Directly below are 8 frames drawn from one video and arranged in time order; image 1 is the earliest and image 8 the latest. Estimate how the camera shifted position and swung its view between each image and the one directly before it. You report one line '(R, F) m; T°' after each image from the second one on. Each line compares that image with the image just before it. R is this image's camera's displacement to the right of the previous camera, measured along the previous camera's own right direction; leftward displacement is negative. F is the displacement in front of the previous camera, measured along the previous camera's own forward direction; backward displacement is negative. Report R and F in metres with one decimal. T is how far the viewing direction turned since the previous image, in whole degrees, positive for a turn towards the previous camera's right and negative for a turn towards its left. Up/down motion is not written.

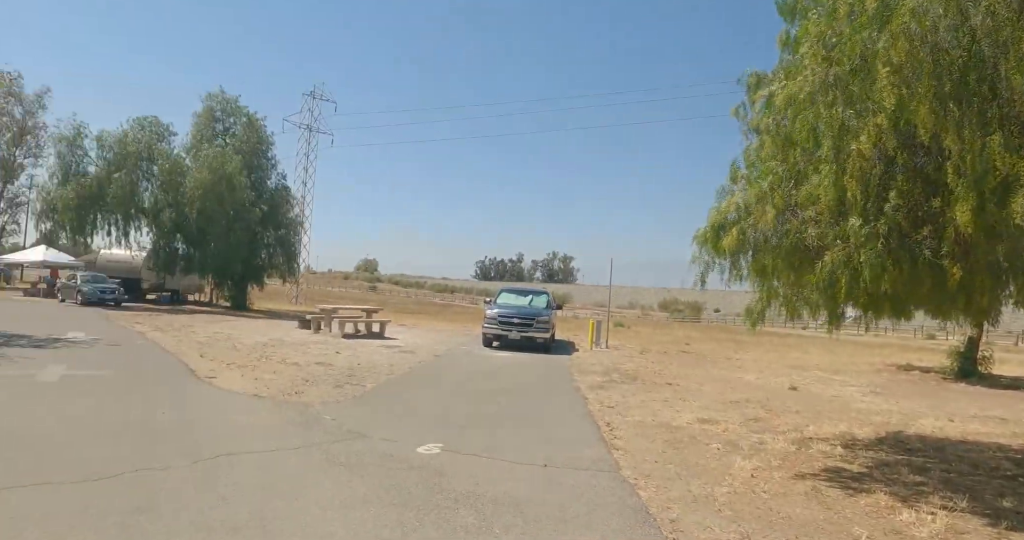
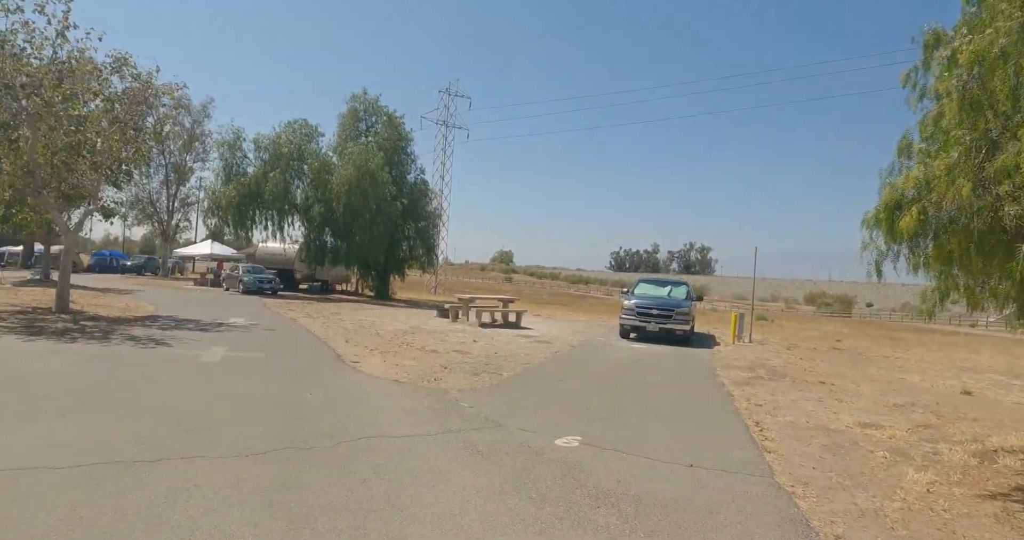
(-0.1, +0.3) m; -12°
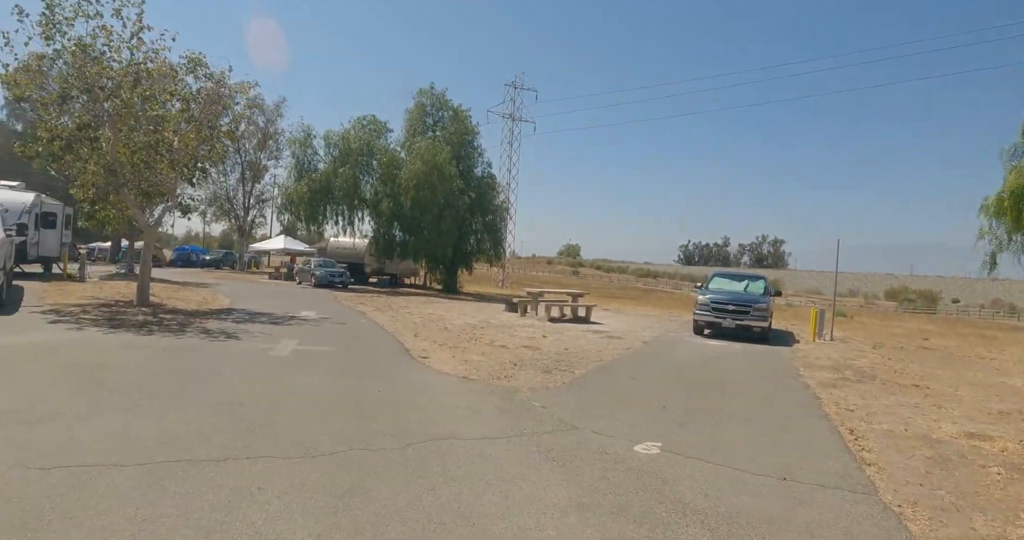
(-0.1, +0.4) m; -6°
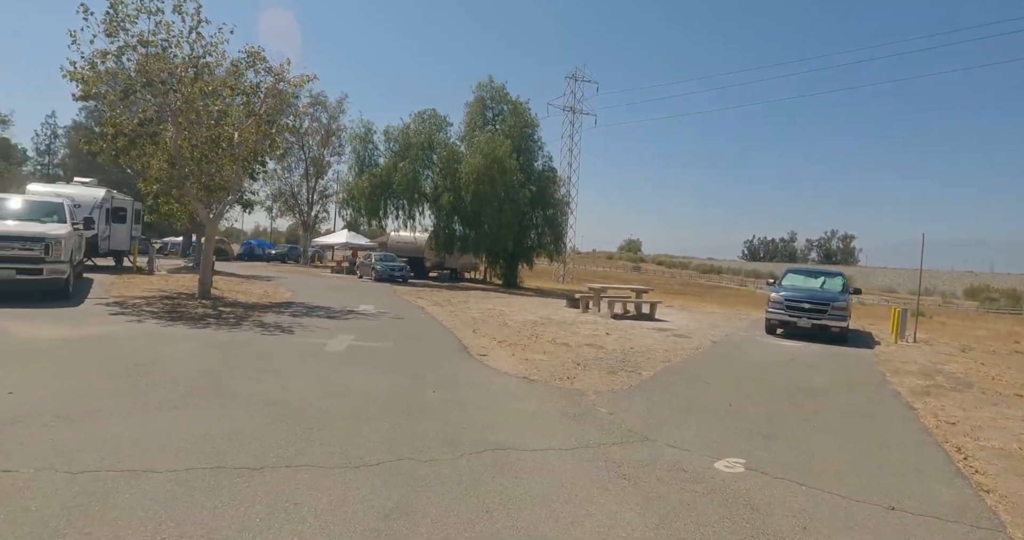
(-0.1, +0.7) m; -5°
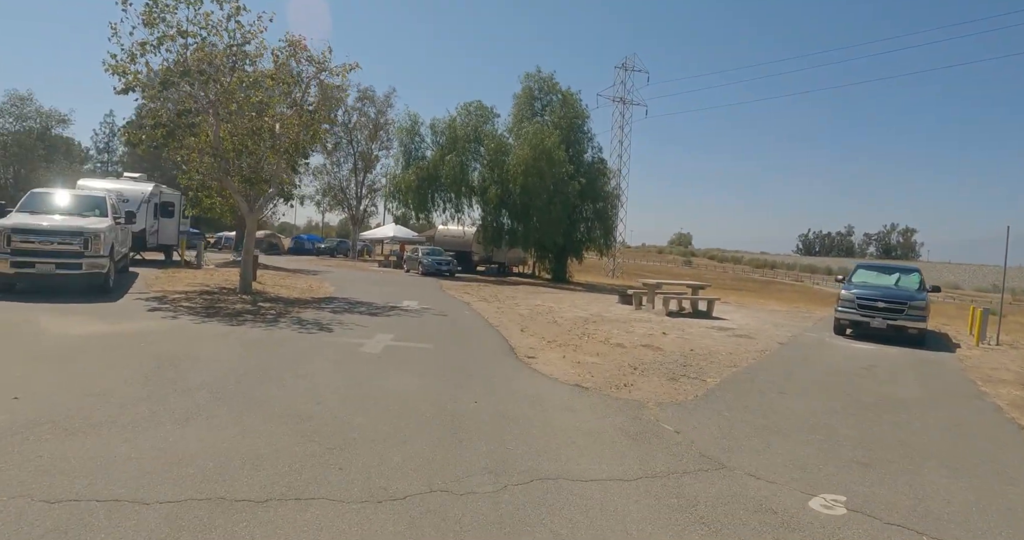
(0.0, +0.9) m; -4°
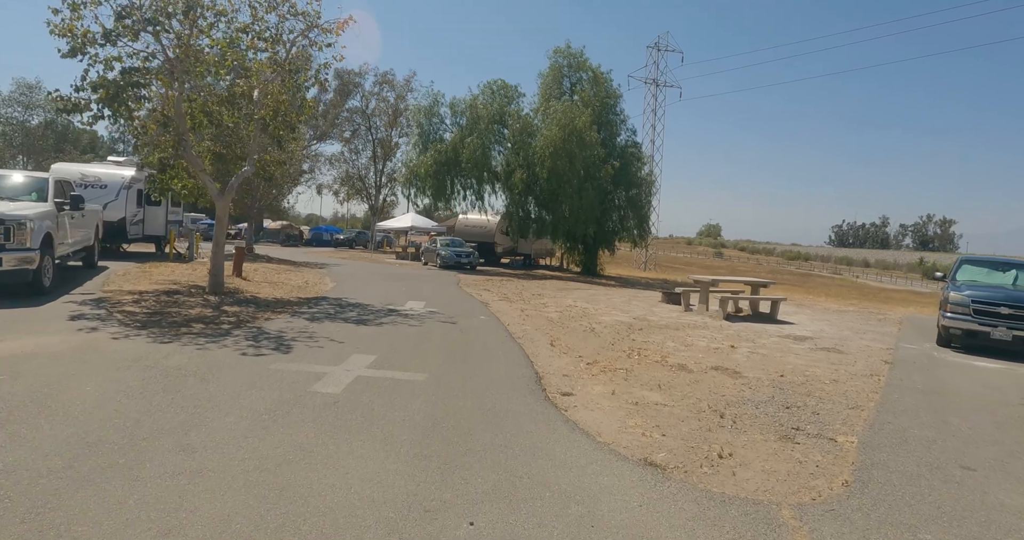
(0.0, +3.2) m; -2°
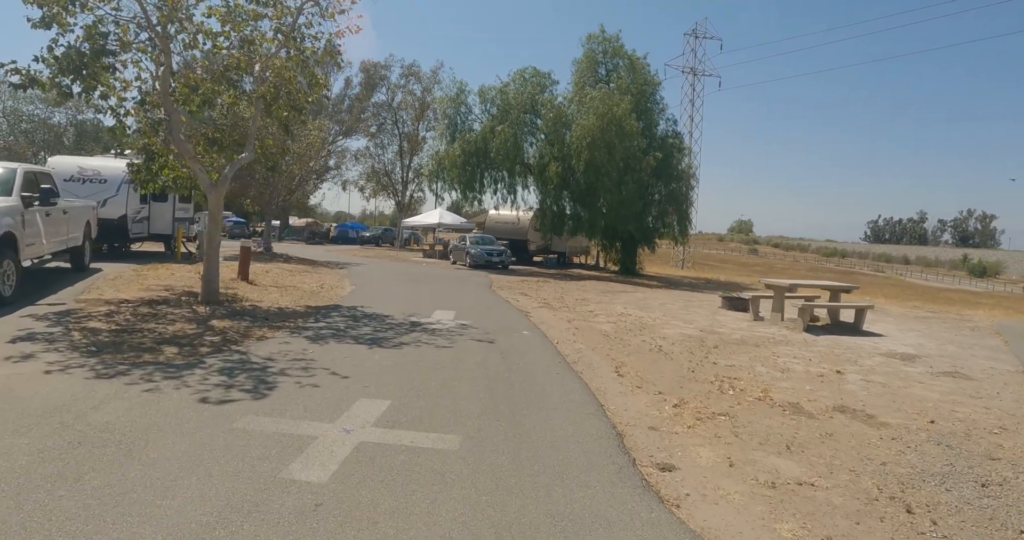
(-0.4, +2.3) m; -2°
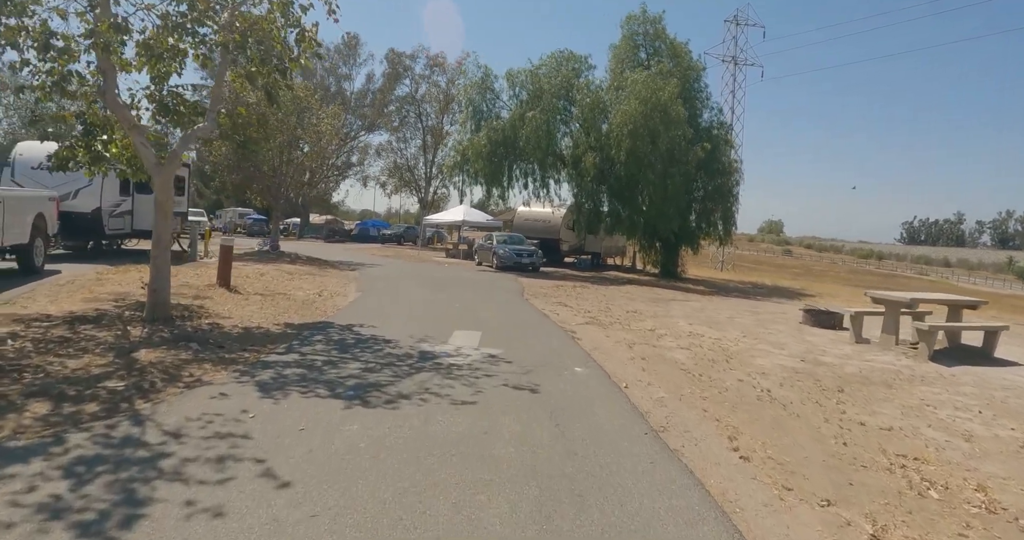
(-0.3, +2.9) m; -2°
